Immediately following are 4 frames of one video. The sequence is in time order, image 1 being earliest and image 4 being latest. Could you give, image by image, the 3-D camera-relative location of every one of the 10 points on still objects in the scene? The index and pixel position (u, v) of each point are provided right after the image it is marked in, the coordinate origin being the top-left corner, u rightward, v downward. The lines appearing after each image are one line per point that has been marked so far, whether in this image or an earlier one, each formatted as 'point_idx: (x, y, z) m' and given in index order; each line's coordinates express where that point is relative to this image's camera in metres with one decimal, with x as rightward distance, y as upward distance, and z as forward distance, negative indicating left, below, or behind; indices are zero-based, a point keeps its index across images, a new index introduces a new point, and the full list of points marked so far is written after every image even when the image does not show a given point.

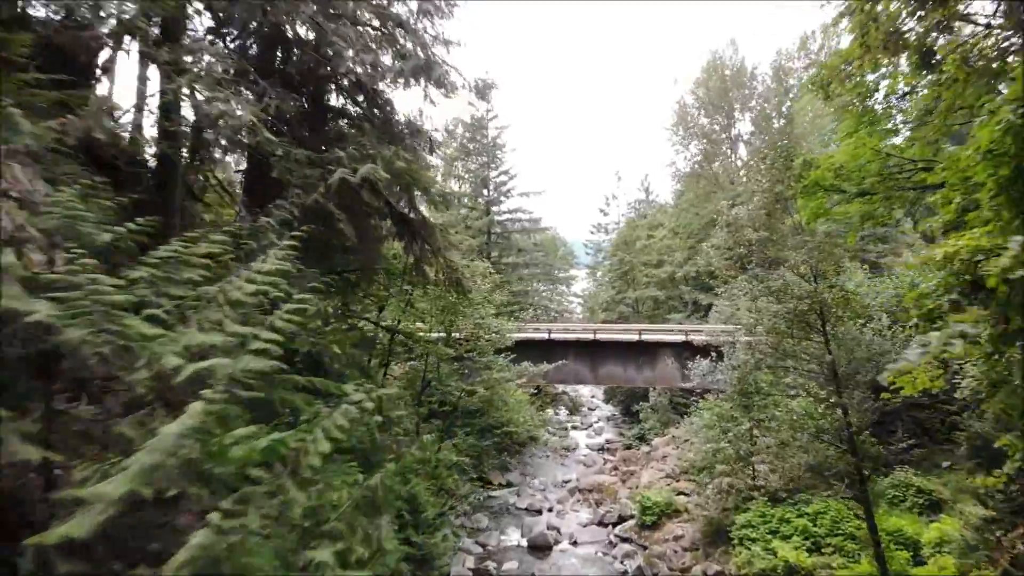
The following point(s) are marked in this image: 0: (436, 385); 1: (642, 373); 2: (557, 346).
0: (-1.6, -2.0, +11.3) m
1: (+3.7, -2.4, +15.4) m
2: (+1.3, -1.7, +15.5) m
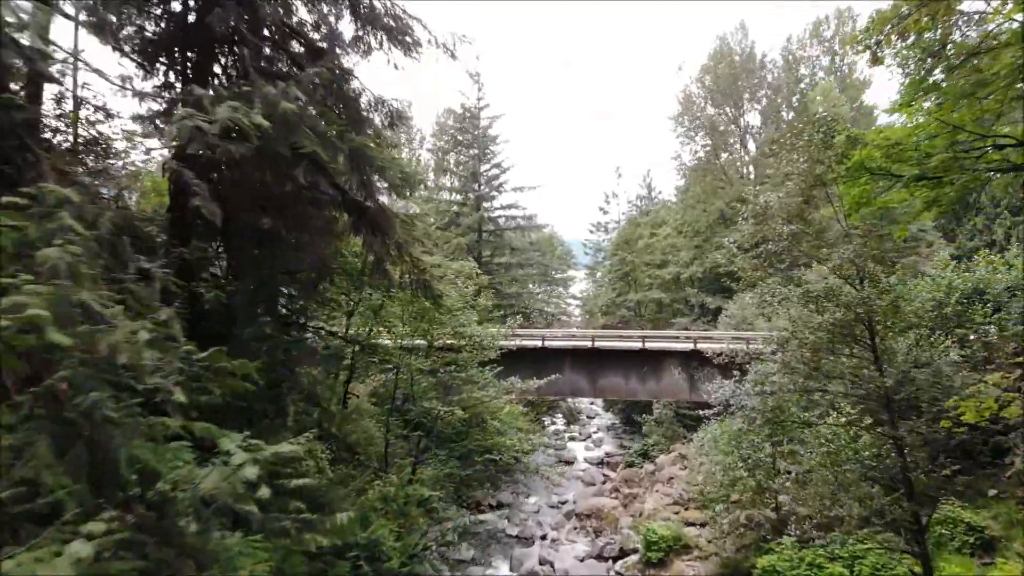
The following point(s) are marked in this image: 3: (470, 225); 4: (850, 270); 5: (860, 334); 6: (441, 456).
0: (-1.8, -2.1, +9.8) m
1: (+3.4, -2.5, +13.9) m
2: (+1.0, -1.7, +14.0) m
3: (-1.5, +2.3, +19.5) m
4: (+4.4, +0.2, +7.0) m
5: (+4.5, -0.6, +6.9) m
6: (-1.3, -3.2, +10.1) m
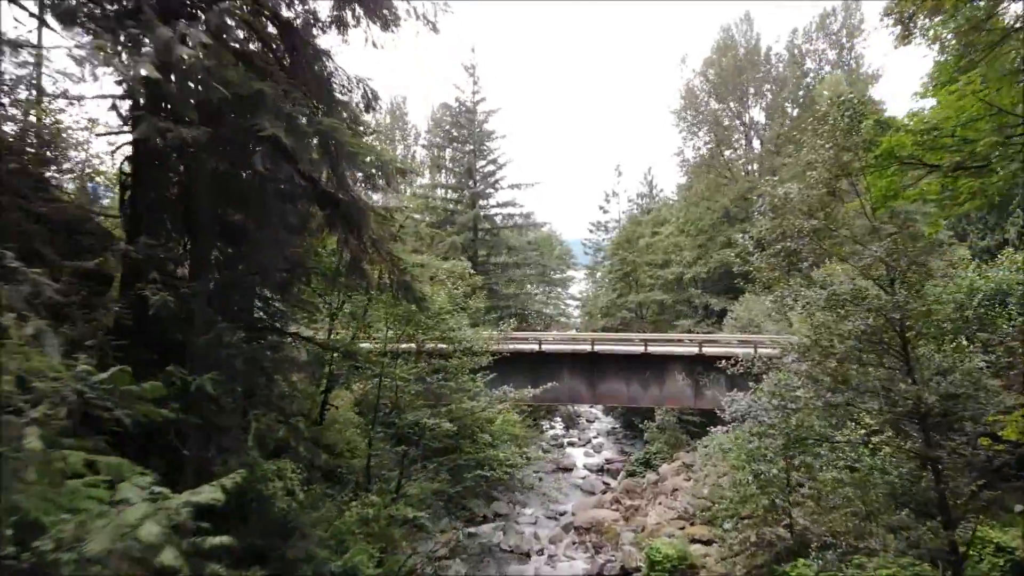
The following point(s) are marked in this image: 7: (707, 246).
0: (-1.9, -2.1, +9.1) m
1: (+3.3, -2.5, +13.2) m
2: (+0.9, -1.8, +13.3) m
3: (-1.7, +2.3, +18.8) m
4: (+4.3, +0.2, +6.3) m
5: (+4.4, -0.6, +6.2) m
6: (-1.5, -3.2, +9.4) m
7: (+6.9, +1.5, +19.0) m
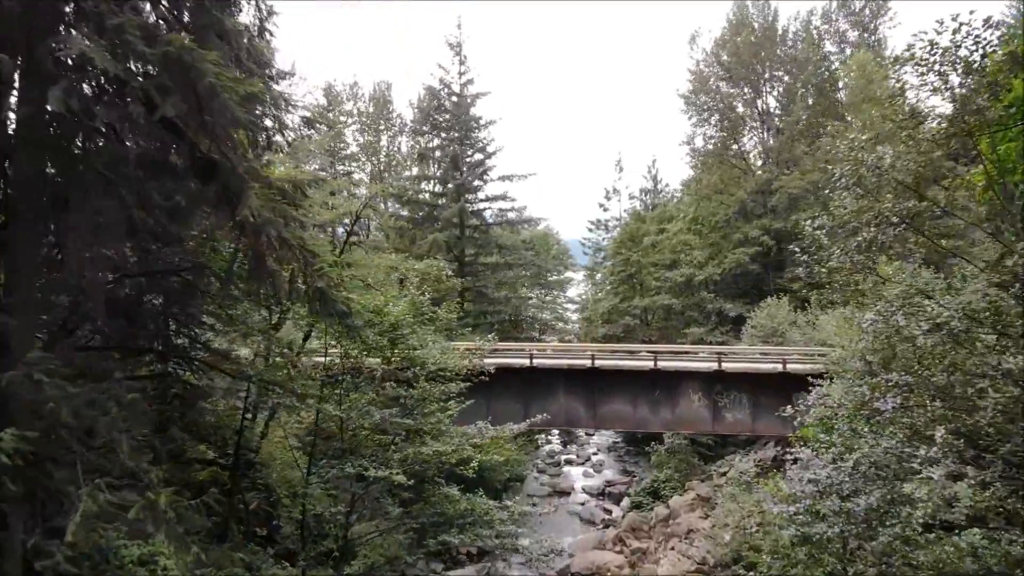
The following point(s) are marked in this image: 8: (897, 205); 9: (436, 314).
0: (-2.2, -2.2, +7.1) m
1: (+3.0, -2.6, +11.2) m
2: (+0.6, -1.9, +11.3) m
3: (-2.0, +2.2, +16.9) m
4: (+4.0, +0.1, +4.3) m
5: (+4.1, -0.7, +4.3) m
6: (-1.7, -3.3, +7.4) m
7: (+6.6, +1.4, +17.0) m
8: (+3.4, +0.8, +4.9) m
9: (-1.1, -0.4, +8.1) m
